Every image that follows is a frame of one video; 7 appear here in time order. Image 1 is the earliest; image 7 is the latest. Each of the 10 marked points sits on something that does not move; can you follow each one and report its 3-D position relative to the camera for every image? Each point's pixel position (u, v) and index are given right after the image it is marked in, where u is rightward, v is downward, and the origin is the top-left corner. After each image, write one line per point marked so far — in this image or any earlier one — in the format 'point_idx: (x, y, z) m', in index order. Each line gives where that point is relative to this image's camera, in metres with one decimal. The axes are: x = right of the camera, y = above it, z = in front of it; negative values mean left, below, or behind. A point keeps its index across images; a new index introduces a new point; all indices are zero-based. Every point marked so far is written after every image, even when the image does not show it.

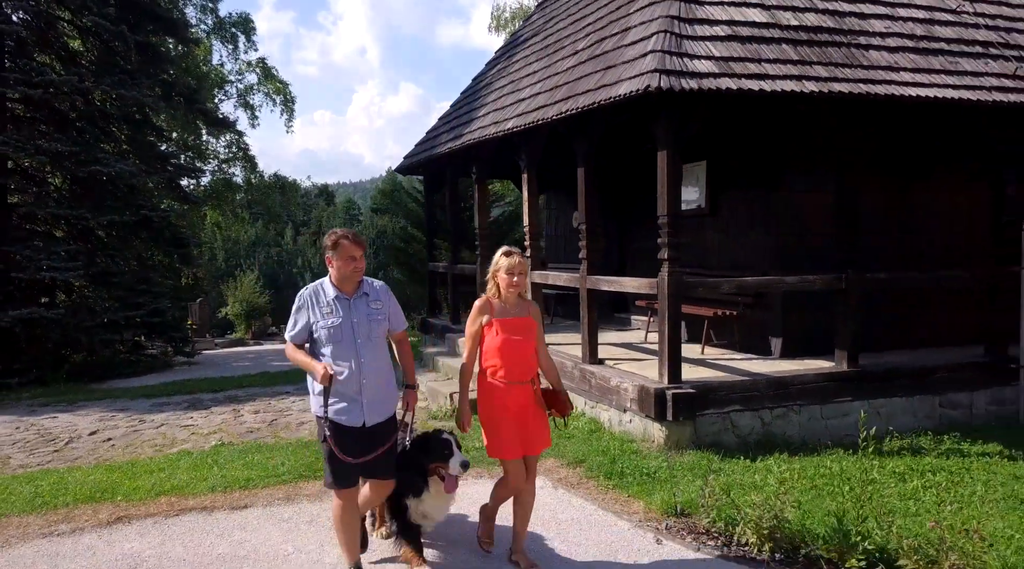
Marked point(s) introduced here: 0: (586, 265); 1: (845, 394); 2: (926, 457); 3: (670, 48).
0: (+0.7, +0.2, +7.0) m
1: (+2.6, -0.9, +6.3) m
2: (+3.0, -1.2, +5.7) m
3: (+1.1, +1.7, +5.7) m
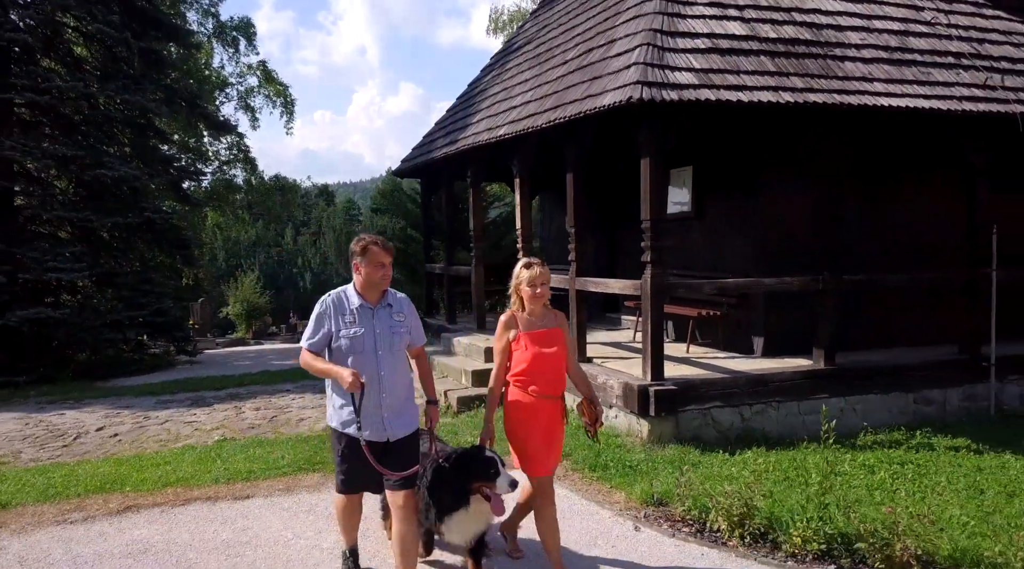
0: (+0.6, +0.2, +7.3) m
1: (+2.6, -0.9, +6.5) m
2: (+2.9, -1.2, +5.9) m
3: (+1.0, +1.7, +5.9) m
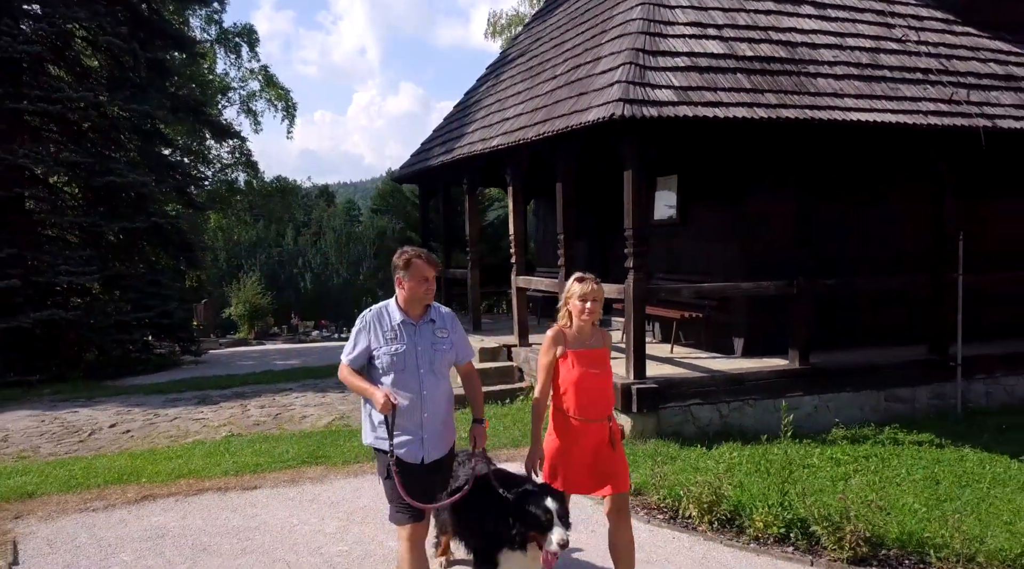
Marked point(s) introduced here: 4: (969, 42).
0: (+0.5, +0.1, +7.7) m
1: (+2.5, -0.9, +6.9) m
2: (+2.8, -1.3, +6.3) m
3: (+1.0, +1.6, +6.3) m
4: (+4.6, +2.4, +8.0) m
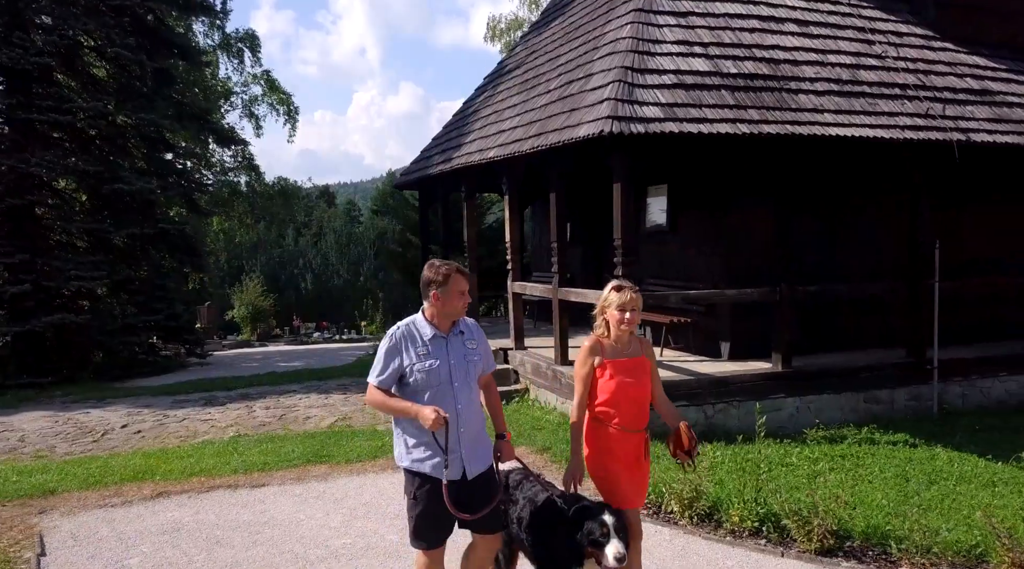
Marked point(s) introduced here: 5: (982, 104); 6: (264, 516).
0: (+0.5, +0.1, +8.0) m
1: (+2.4, -1.0, +7.2) m
2: (+2.8, -1.3, +6.6) m
3: (+0.9, +1.6, +6.6) m
4: (+4.5, +2.4, +8.3) m
5: (+4.6, +1.8, +7.8) m
6: (-1.6, -1.5, +5.2) m
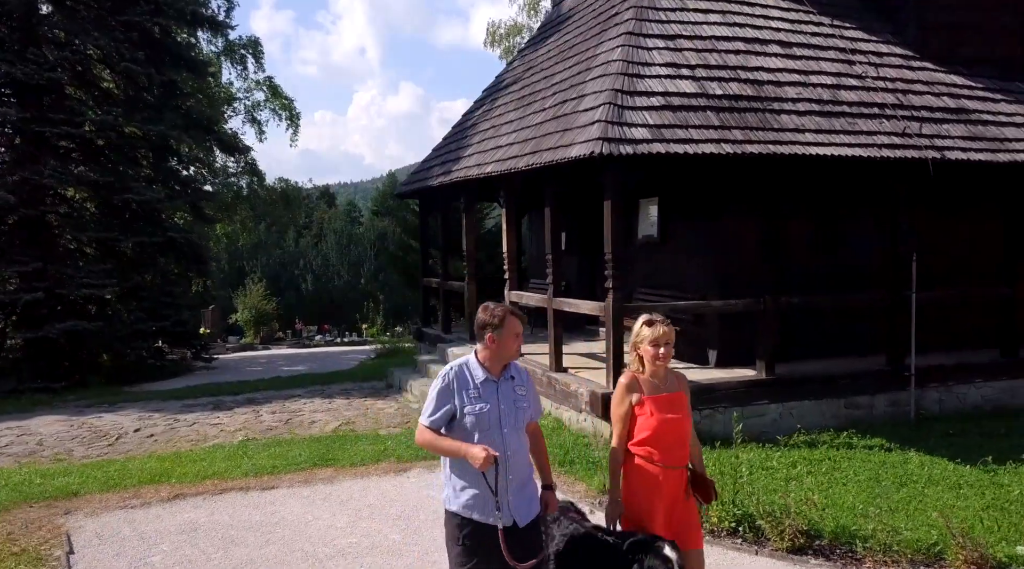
0: (+0.4, 0.0, +8.3) m
1: (+2.4, -1.1, +7.6) m
2: (+2.7, -1.4, +7.0) m
3: (+0.9, +1.5, +7.0) m
4: (+4.5, +2.3, +8.6) m
5: (+4.6, +1.7, +8.2) m
6: (-1.7, -1.6, +5.5) m
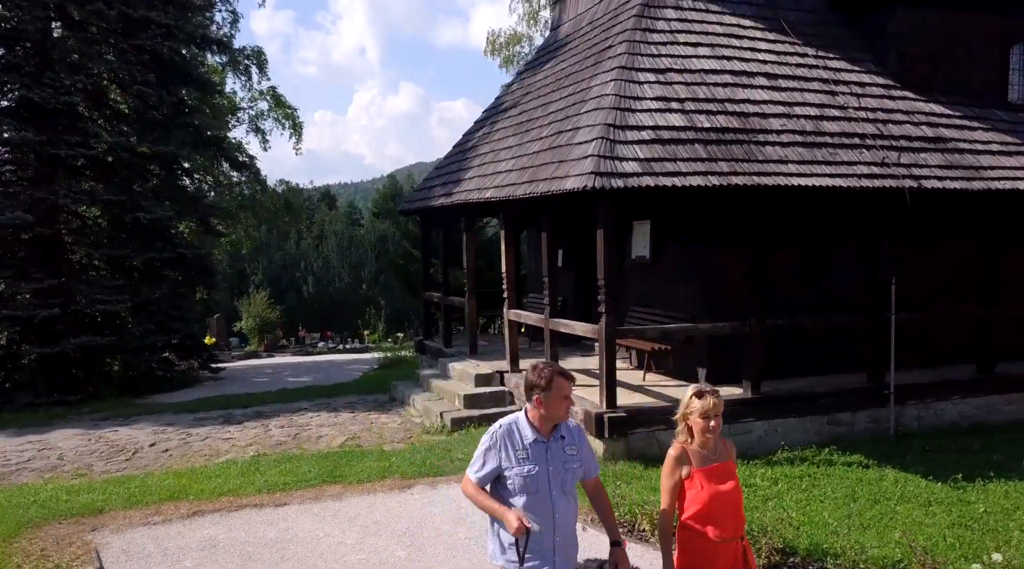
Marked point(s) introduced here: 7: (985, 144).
0: (+0.4, -0.3, +8.7) m
1: (+2.4, -1.3, +8.0) m
2: (+2.7, -1.7, +7.4) m
3: (+0.9, +1.2, +7.4) m
4: (+4.5, +2.0, +9.0) m
5: (+4.6, +1.4, +8.6) m
6: (-1.7, -1.9, +5.9) m
7: (+5.3, +1.6, +9.0) m
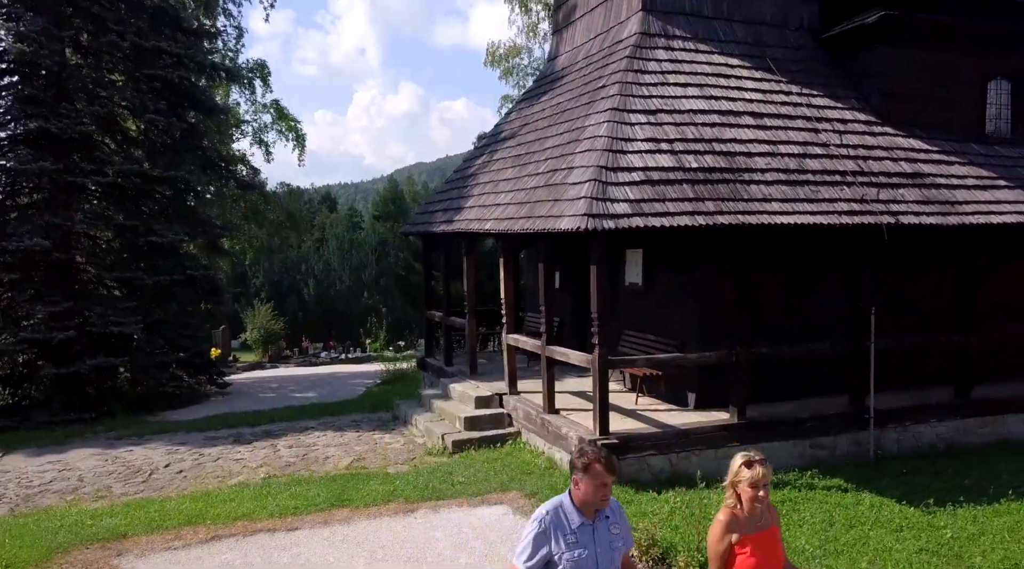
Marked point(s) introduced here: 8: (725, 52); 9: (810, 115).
0: (+0.4, -0.6, +9.2) m
1: (+2.4, -1.7, +8.4) m
2: (+2.7, -2.0, +7.8) m
3: (+0.8, +0.9, +7.8) m
4: (+4.4, +1.7, +9.5) m
5: (+4.6, +1.1, +9.0) m
6: (-1.7, -2.2, +6.4) m
7: (+5.3, +1.3, +9.4) m
8: (+2.6, +2.9, +9.7) m
9: (+3.5, +2.0, +9.4) m
